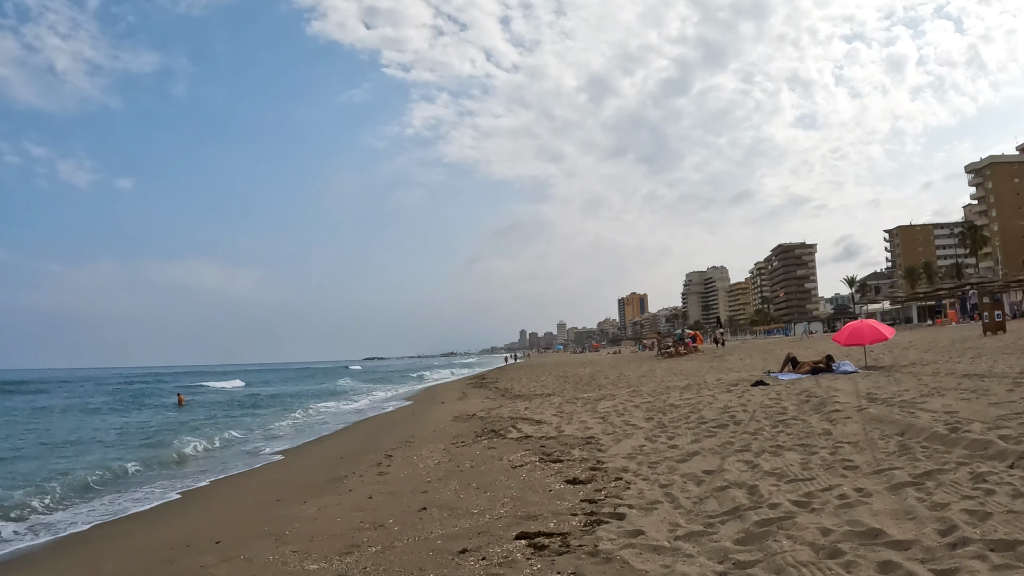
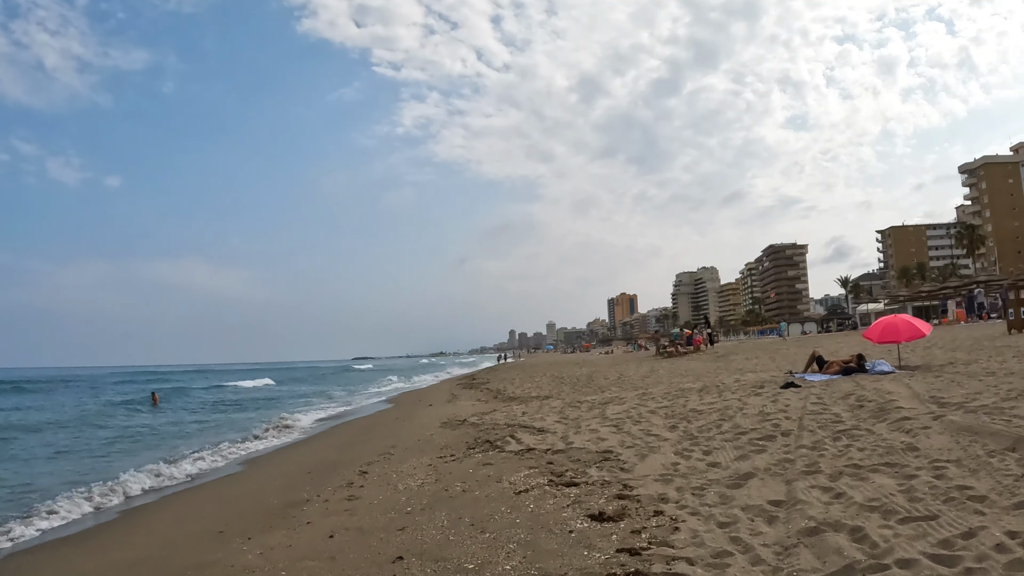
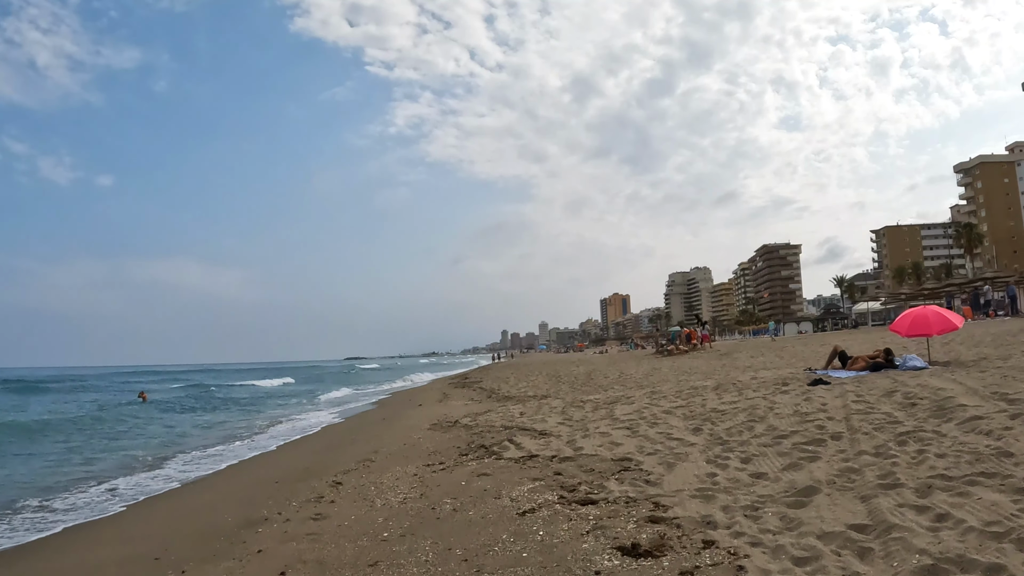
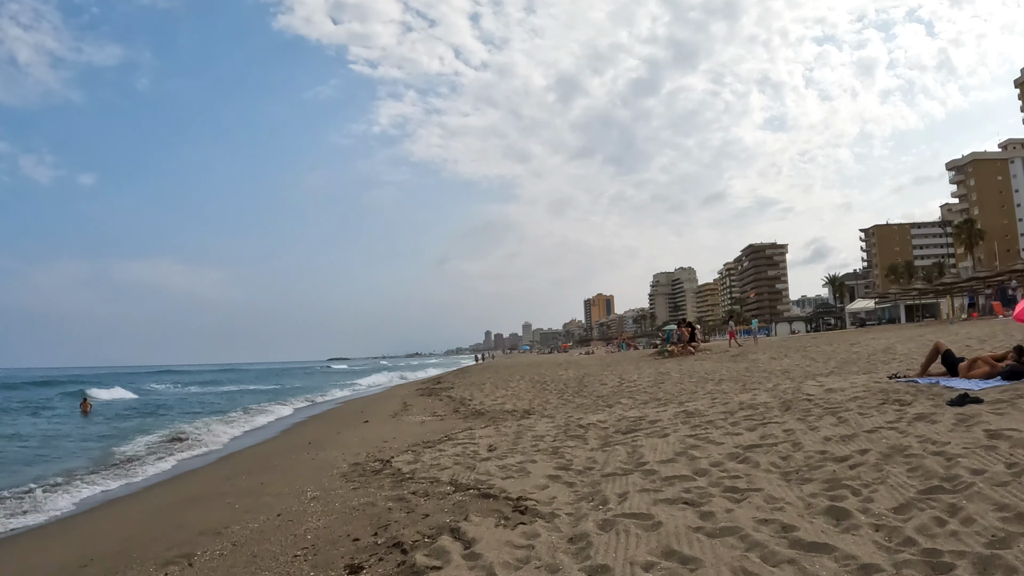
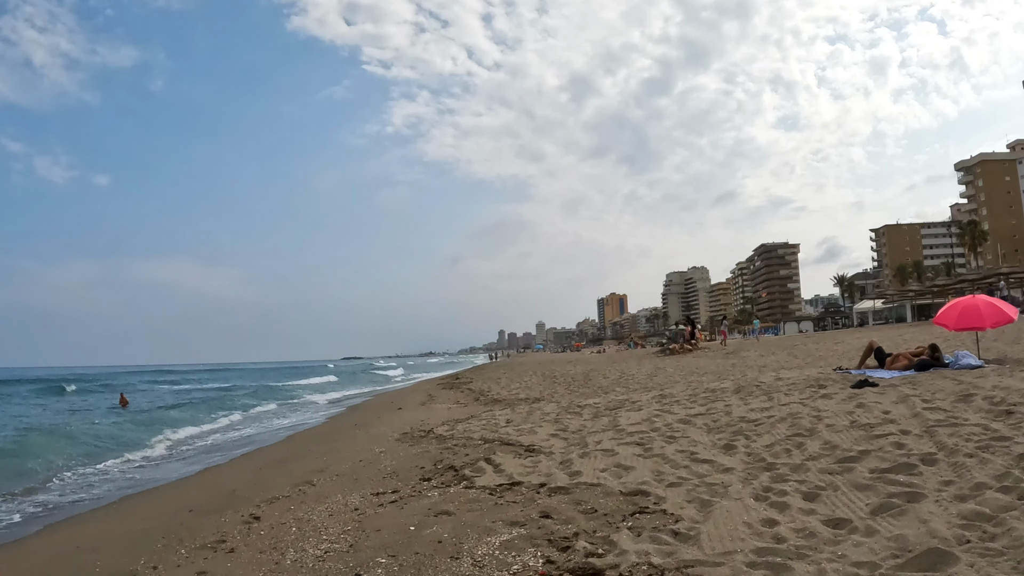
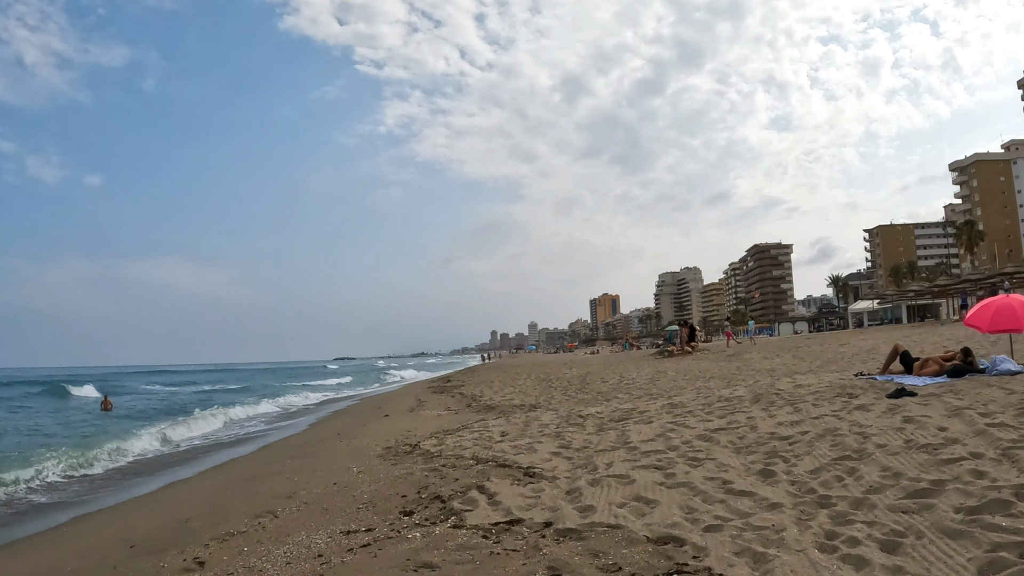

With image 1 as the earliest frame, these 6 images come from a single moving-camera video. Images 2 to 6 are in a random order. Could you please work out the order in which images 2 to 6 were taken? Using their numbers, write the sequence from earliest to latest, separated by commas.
2, 3, 5, 6, 4
